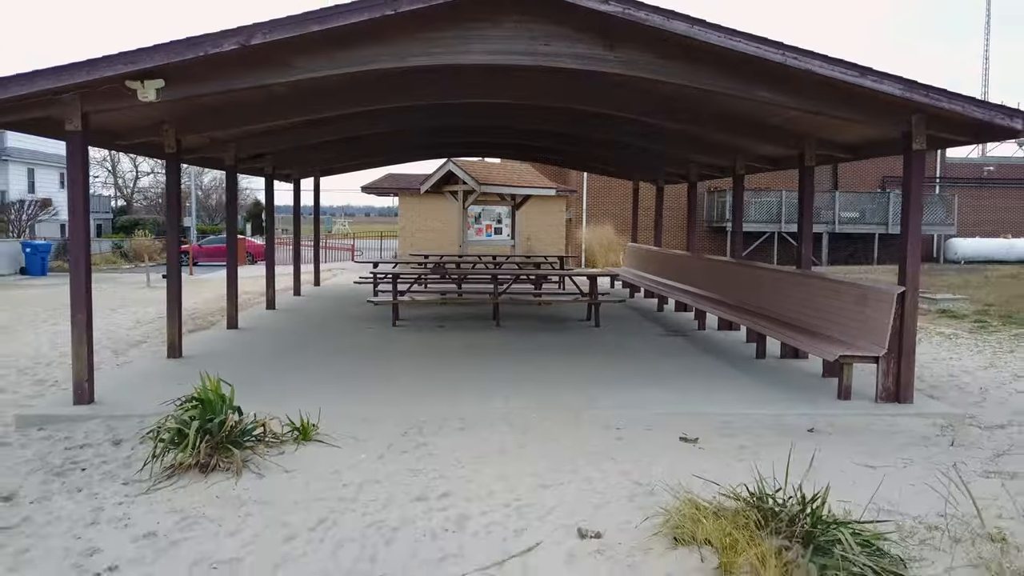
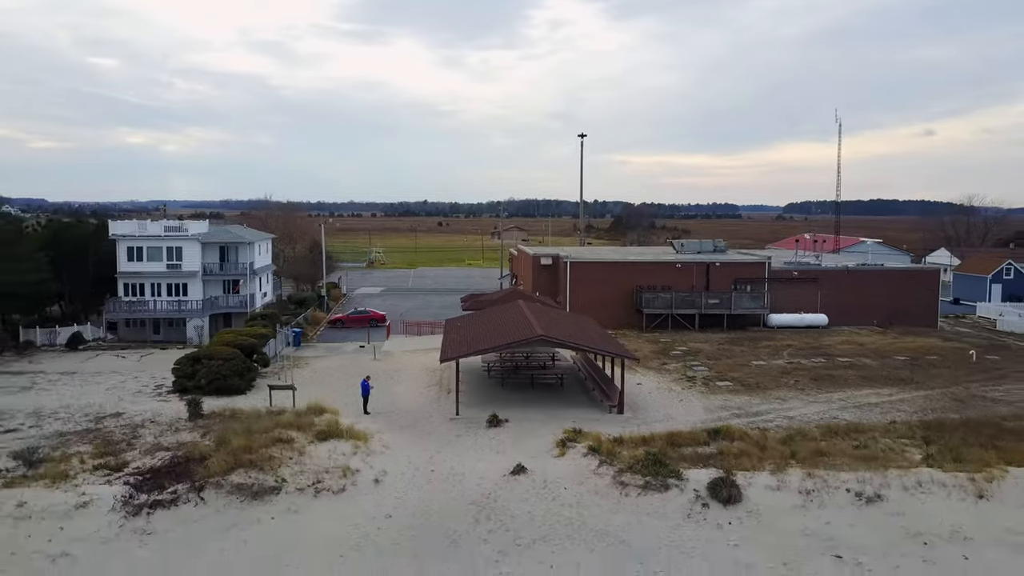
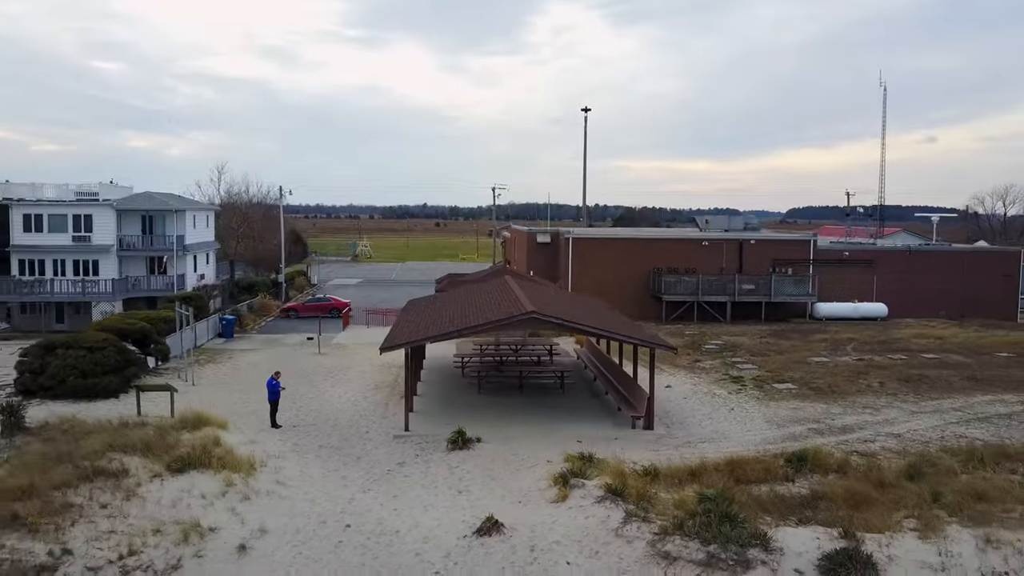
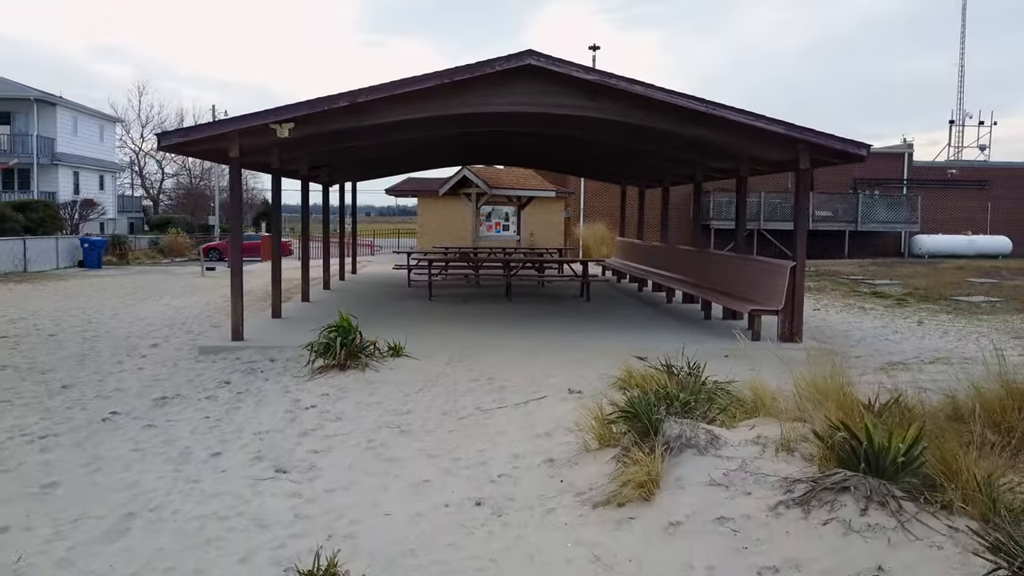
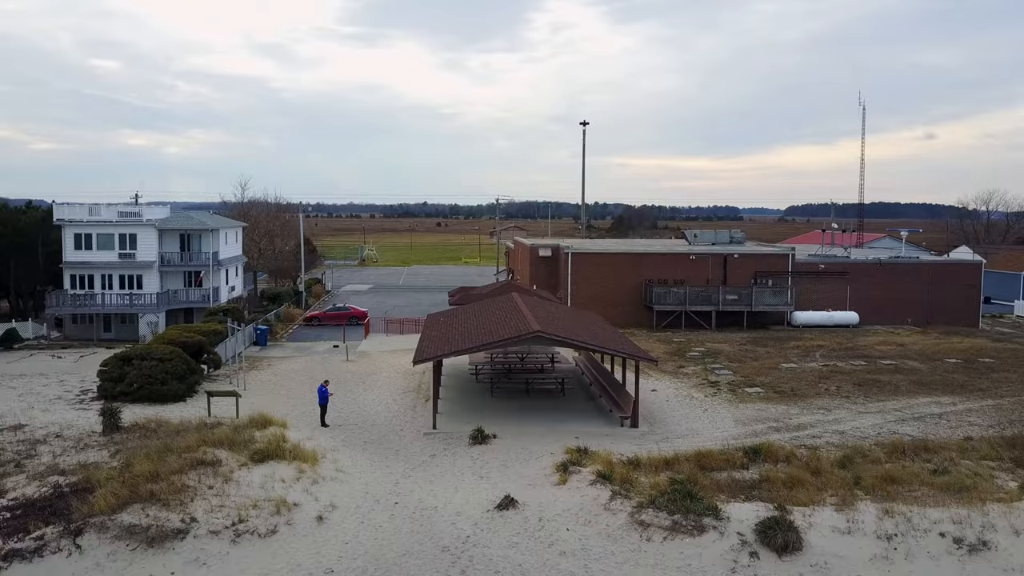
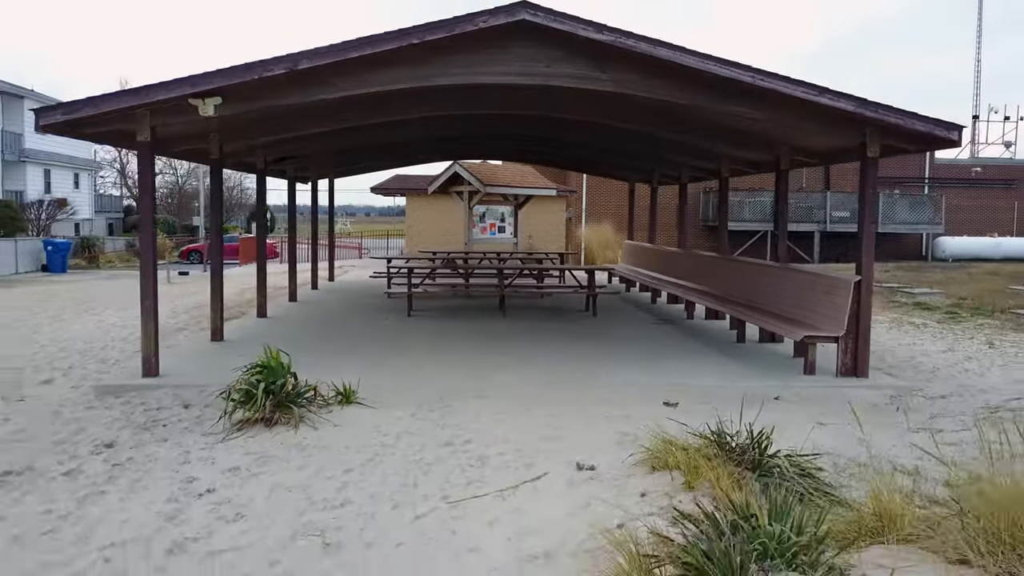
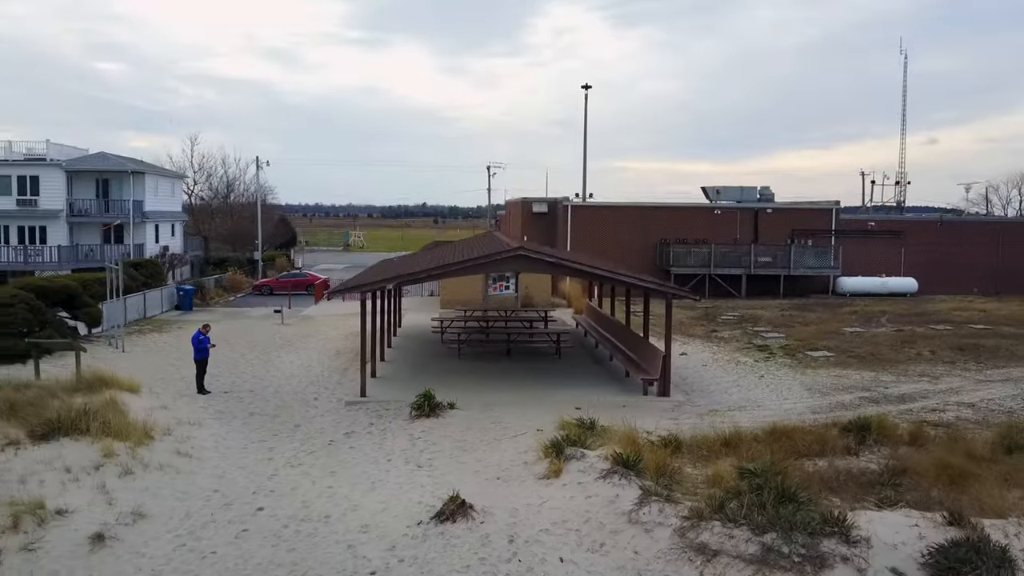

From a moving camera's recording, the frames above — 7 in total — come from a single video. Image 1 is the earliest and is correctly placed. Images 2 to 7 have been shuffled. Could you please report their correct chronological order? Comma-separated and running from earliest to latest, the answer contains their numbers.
6, 4, 7, 3, 5, 2
